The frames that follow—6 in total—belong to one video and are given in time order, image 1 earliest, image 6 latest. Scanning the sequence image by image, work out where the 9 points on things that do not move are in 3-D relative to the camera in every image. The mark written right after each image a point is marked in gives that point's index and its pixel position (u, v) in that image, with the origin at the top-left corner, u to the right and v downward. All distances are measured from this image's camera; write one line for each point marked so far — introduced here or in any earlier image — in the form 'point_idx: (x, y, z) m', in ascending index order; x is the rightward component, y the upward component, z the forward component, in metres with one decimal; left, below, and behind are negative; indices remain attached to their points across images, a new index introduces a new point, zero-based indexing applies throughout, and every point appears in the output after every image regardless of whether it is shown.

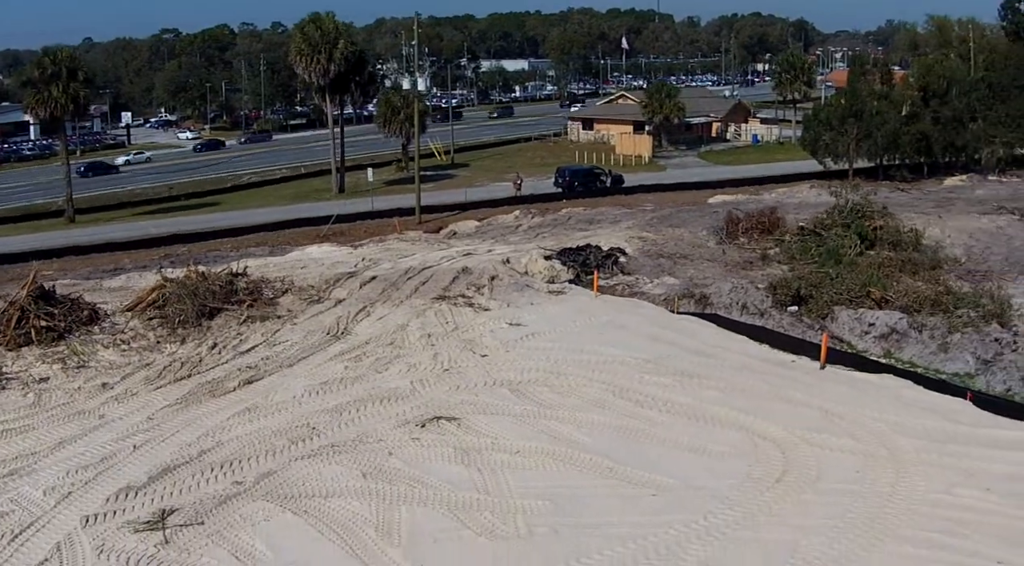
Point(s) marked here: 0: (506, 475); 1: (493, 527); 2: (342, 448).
0: (-0.1, -2.8, +15.4) m
1: (-0.3, -3.1, +13.8) m
2: (-2.7, -2.6, +17.0) m
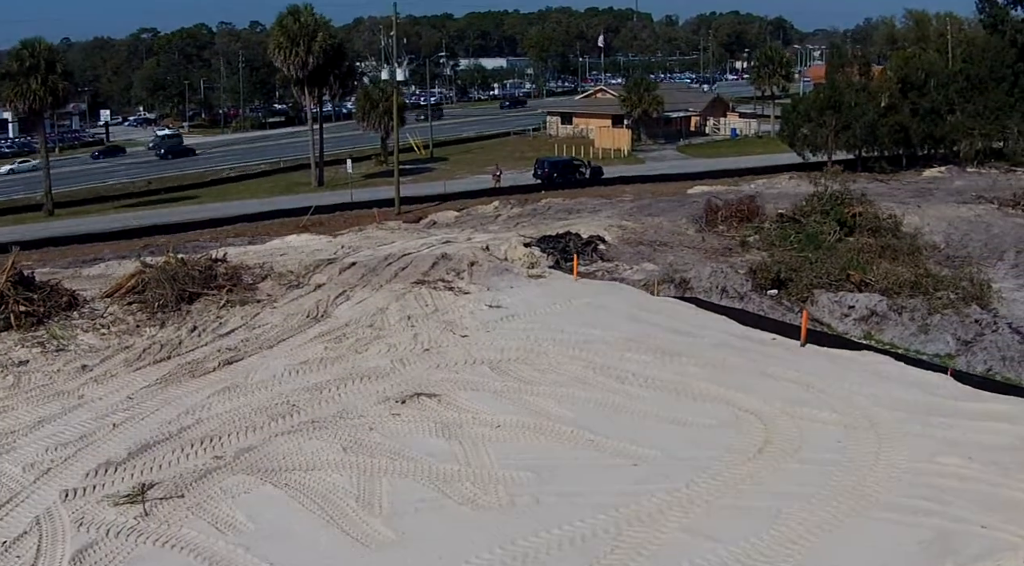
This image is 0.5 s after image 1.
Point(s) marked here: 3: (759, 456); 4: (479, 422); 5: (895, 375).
0: (-0.4, -2.4, +15.4) m
1: (-0.5, -2.7, +13.8) m
2: (-3.0, -2.2, +16.9) m
3: (+3.4, -2.4, +14.9) m
4: (-0.5, -2.1, +16.5) m
5: (+6.6, -1.6, +18.5) m
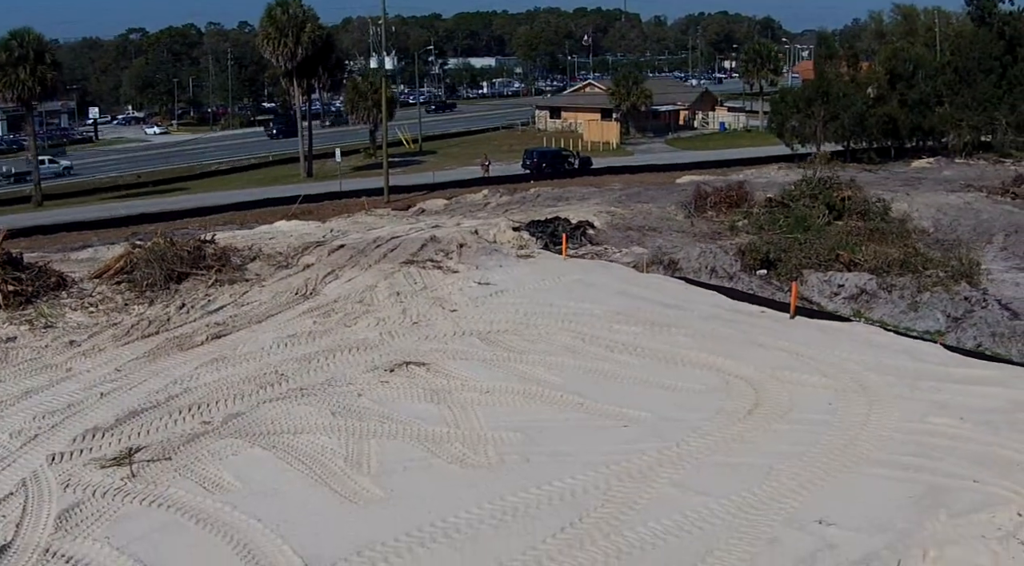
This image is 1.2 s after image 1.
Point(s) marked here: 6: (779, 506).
0: (-0.5, -1.8, +15.4) m
1: (-0.6, -2.2, +13.7) m
2: (-3.1, -1.7, +16.8) m
3: (+3.3, -1.8, +14.8) m
4: (-0.7, -1.6, +16.4) m
5: (+6.4, -1.1, +18.5) m
6: (+3.0, -2.5, +12.0) m
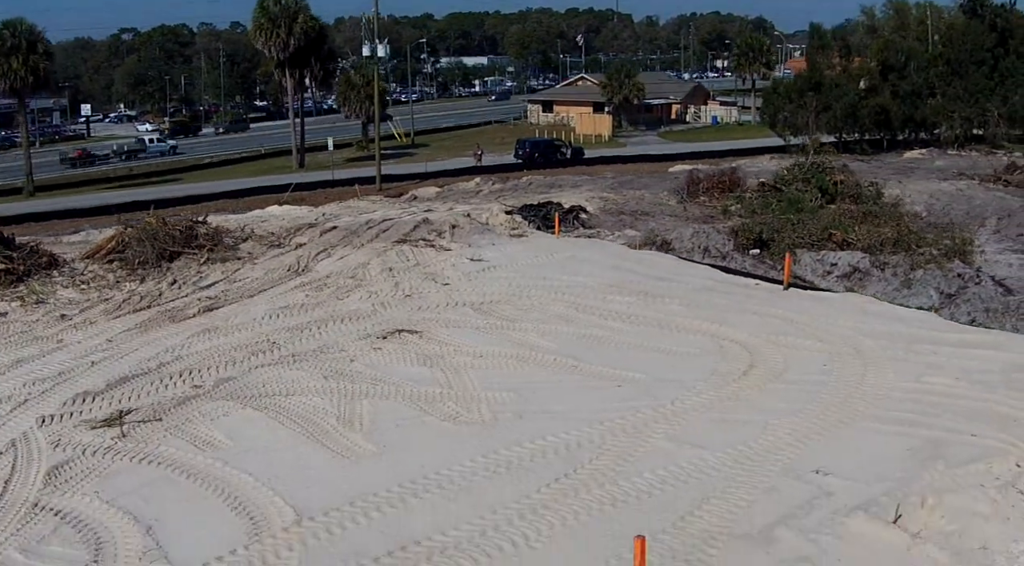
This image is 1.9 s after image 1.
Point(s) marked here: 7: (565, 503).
0: (-0.6, -1.3, +15.3) m
1: (-0.7, -1.7, +13.6) m
2: (-3.2, -1.2, +16.7) m
3: (+3.2, -1.3, +14.8) m
4: (-0.8, -1.1, +16.3) m
5: (+6.3, -0.5, +18.5) m
6: (+2.9, -1.9, +11.9) m
7: (+0.5, -2.2, +10.8) m
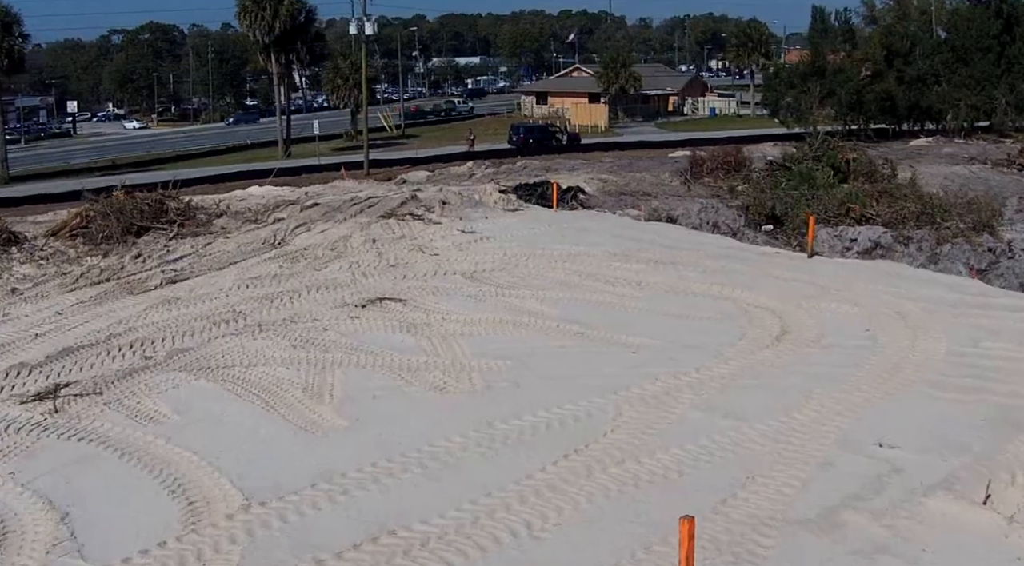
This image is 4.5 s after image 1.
0: (-0.6, -0.7, +13.2) m
1: (-0.7, -1.1, +11.6) m
2: (-3.3, -0.6, +14.7) m
3: (+3.2, -0.7, +12.8) m
4: (-0.8, -0.5, +14.3) m
5: (+6.2, +0.1, +16.5) m
6: (+2.9, -1.3, +9.9) m
7: (+0.5, -1.6, +8.8) m
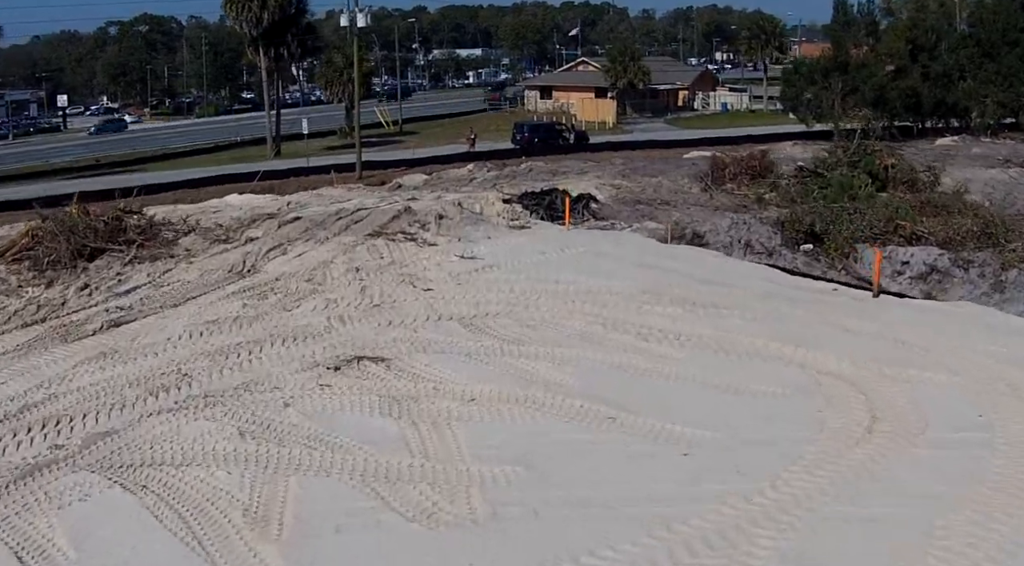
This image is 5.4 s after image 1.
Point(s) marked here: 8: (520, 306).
0: (-0.5, -1.4, +10.3) m
1: (-0.6, -1.8, +8.6) m
2: (-3.2, -1.3, +11.7) m
3: (+3.3, -1.4, +9.8) m
4: (-0.7, -1.2, +11.3) m
5: (+6.3, -0.6, +13.5) m
6: (+3.0, -2.0, +7.0) m
7: (+0.6, -2.3, +5.8) m
8: (+0.1, -0.3, +15.1) m
